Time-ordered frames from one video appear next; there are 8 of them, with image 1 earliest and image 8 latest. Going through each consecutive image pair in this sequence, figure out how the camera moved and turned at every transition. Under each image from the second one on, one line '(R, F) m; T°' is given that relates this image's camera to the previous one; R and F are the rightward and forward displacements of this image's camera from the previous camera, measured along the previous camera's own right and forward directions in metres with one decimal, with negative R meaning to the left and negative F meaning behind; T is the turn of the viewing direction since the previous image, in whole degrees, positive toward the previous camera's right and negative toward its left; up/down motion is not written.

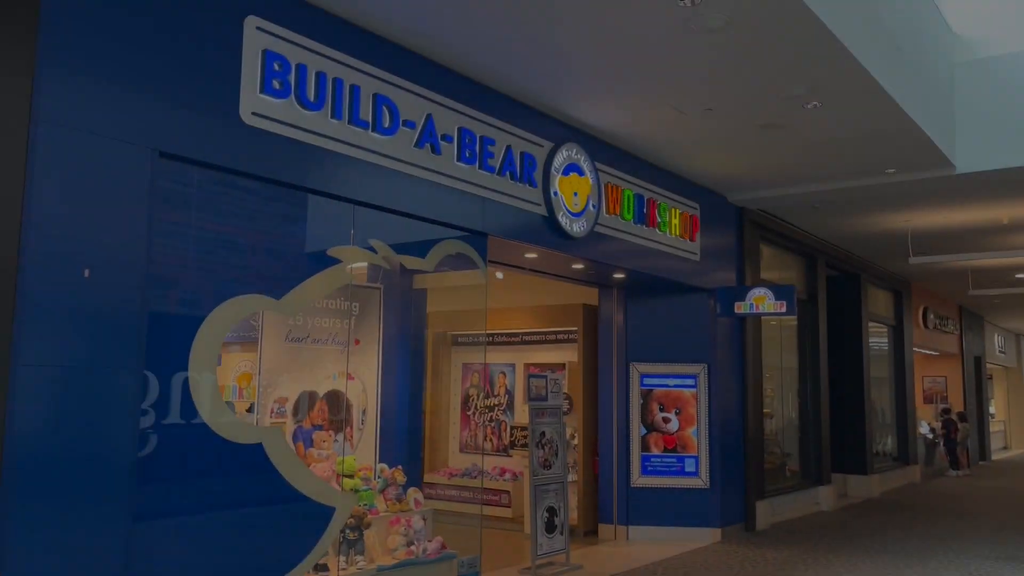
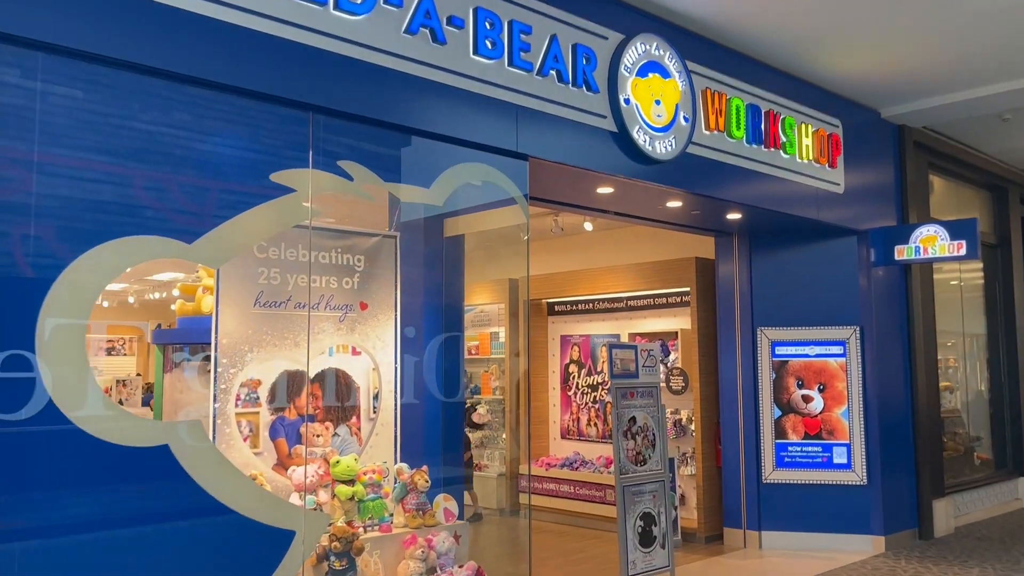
(+0.5, +1.5) m; -11°
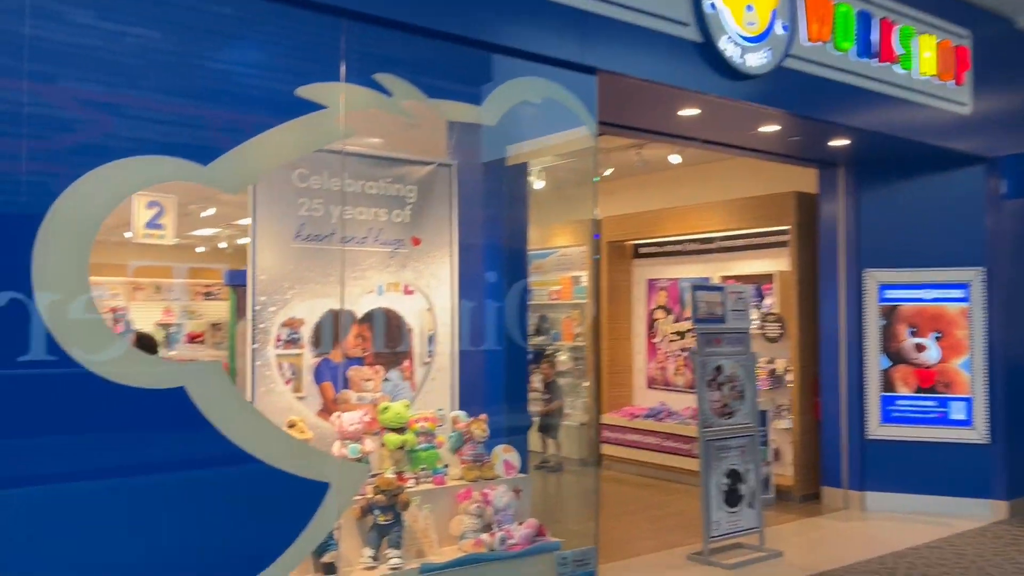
(+0.1, +0.4) m; -7°
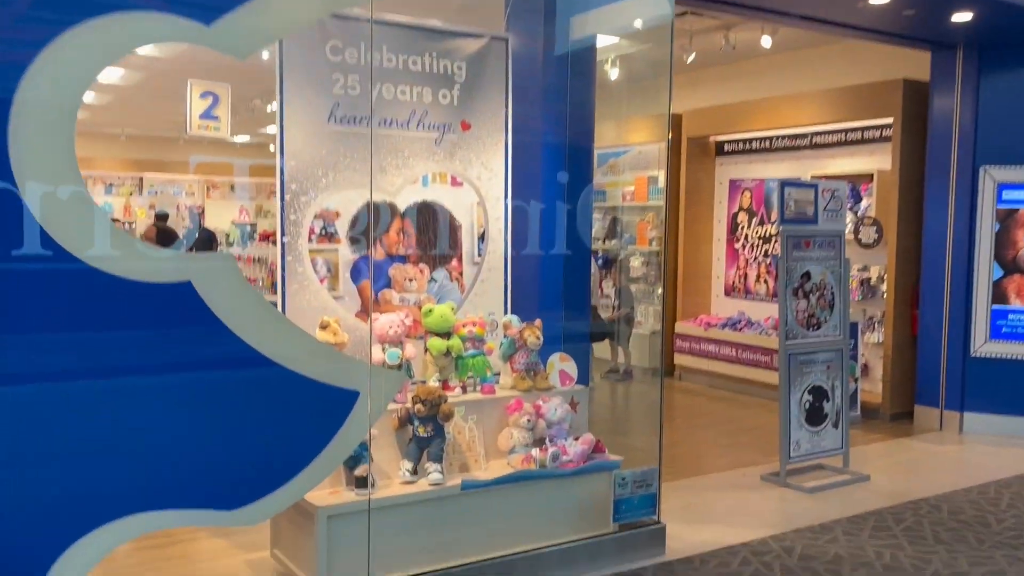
(+0.1, +0.4) m; -5°
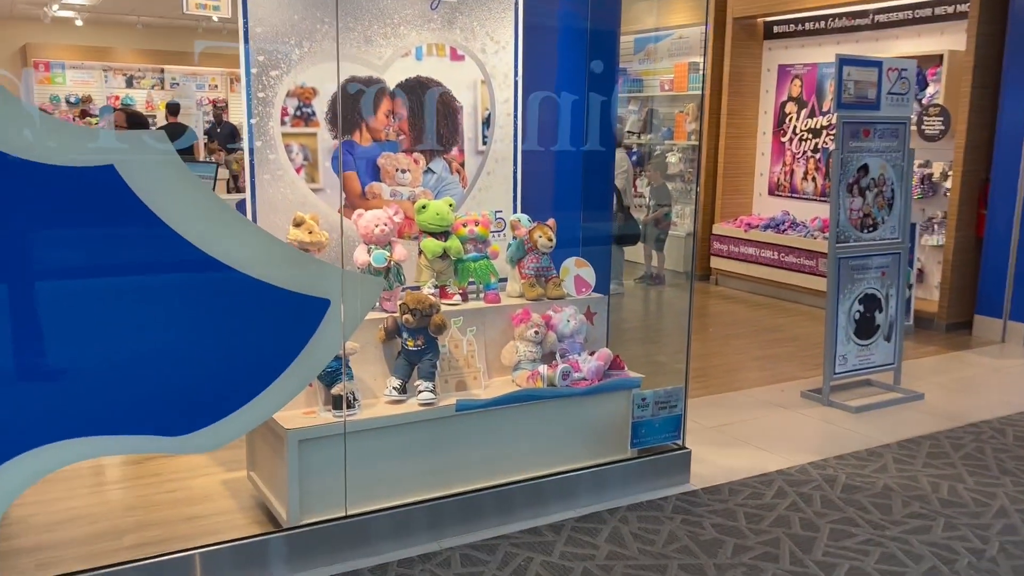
(+0.1, +0.4) m; -3°
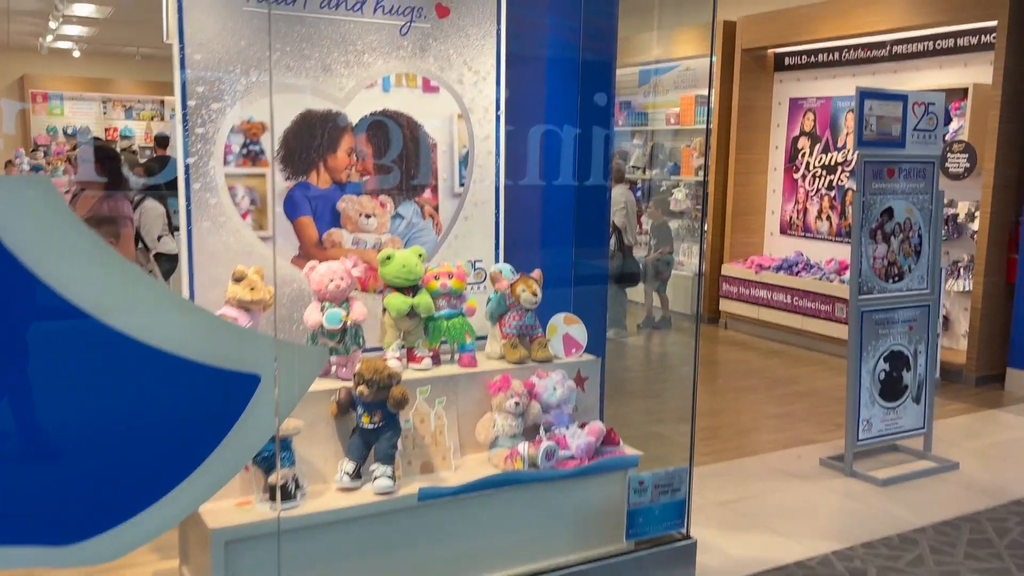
(+0.1, +0.4) m; -1°
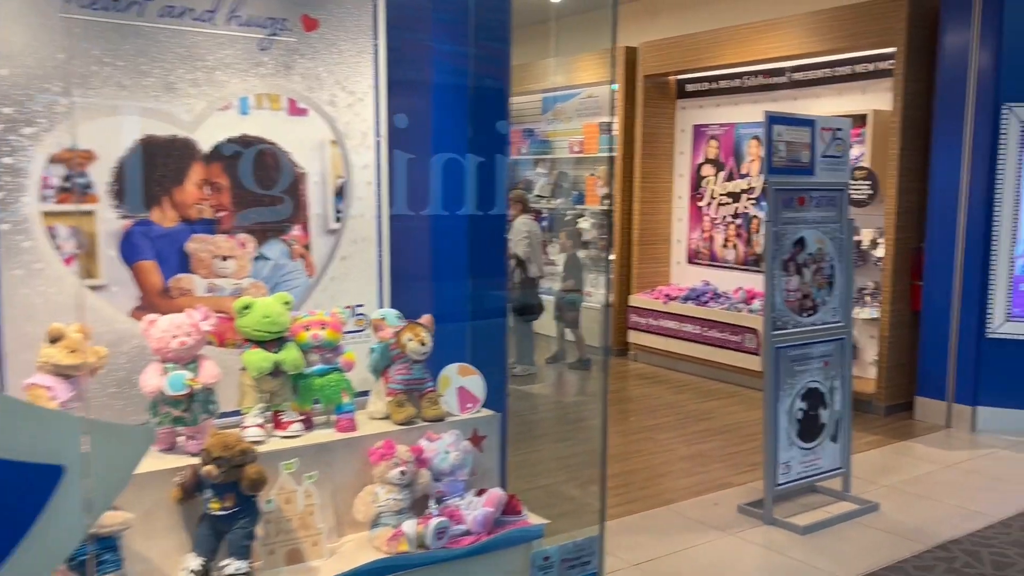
(+0.1, +0.3) m; +6°
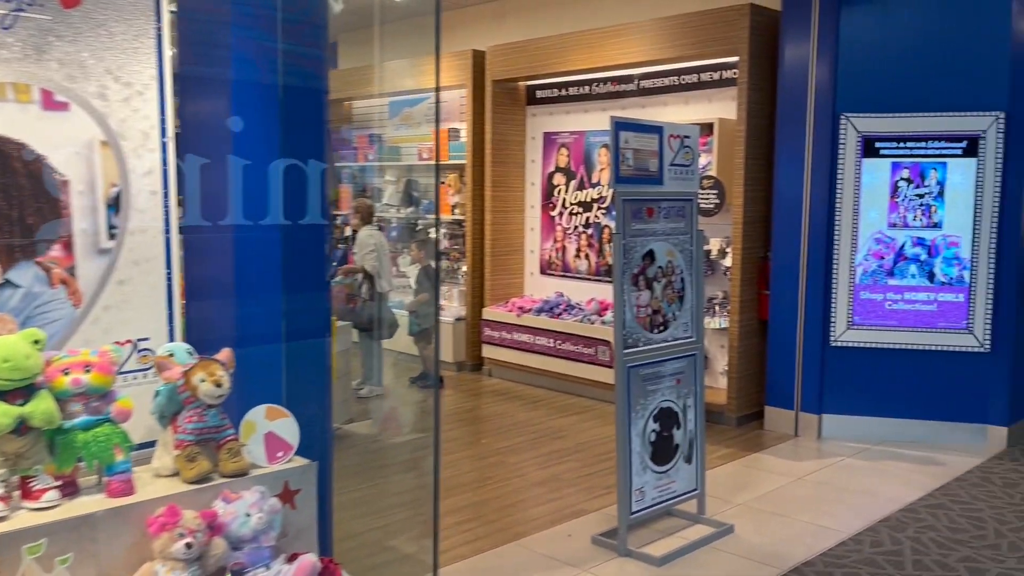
(+0.1, +0.3) m; +9°
